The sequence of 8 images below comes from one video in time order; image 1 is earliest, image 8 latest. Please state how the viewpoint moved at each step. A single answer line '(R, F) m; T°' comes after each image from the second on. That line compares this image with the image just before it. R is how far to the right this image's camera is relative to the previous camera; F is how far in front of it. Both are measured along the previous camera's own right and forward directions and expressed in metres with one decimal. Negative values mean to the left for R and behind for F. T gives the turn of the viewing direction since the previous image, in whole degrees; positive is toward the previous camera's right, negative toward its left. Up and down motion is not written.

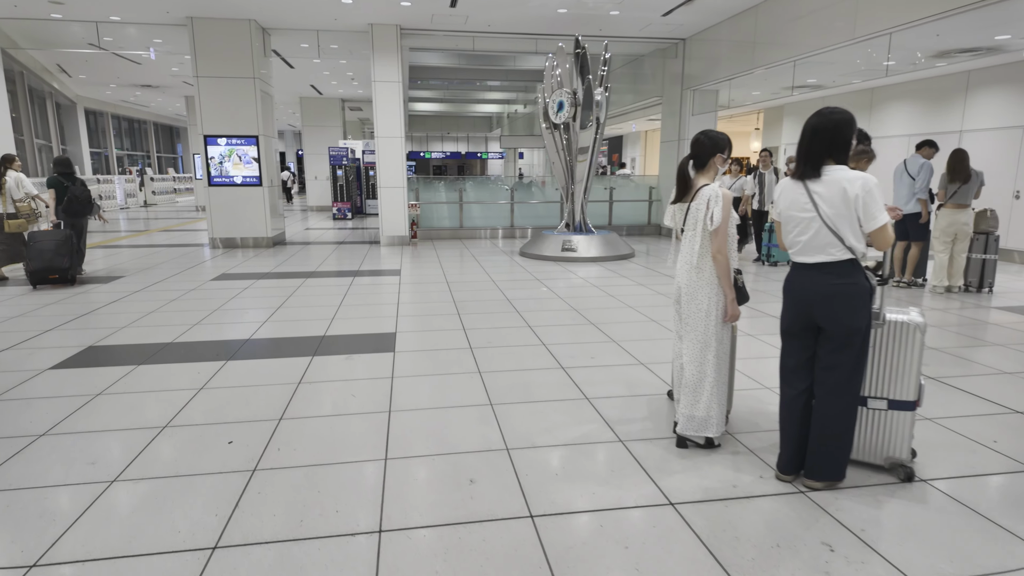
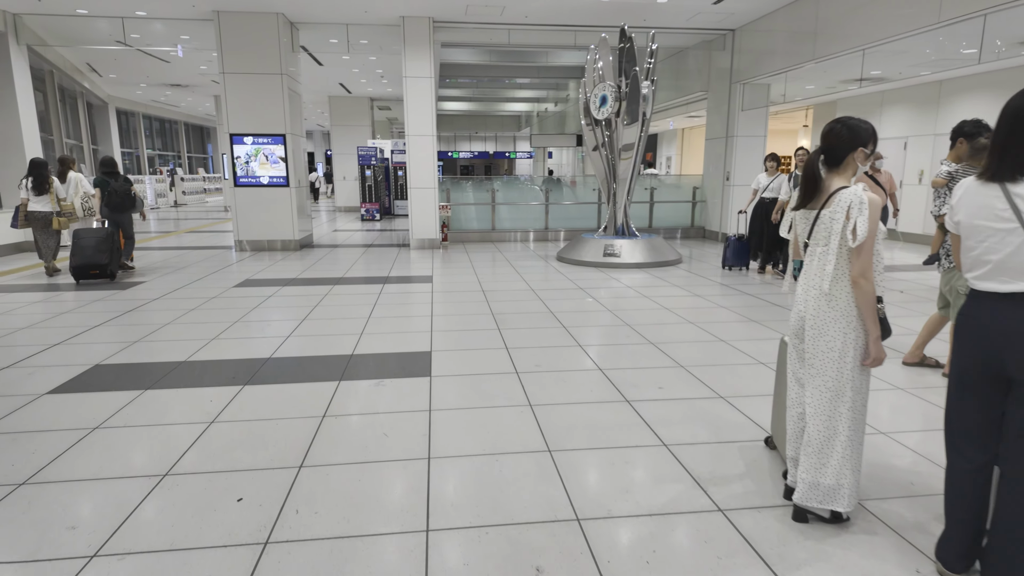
(-0.2, +0.5) m; -2°
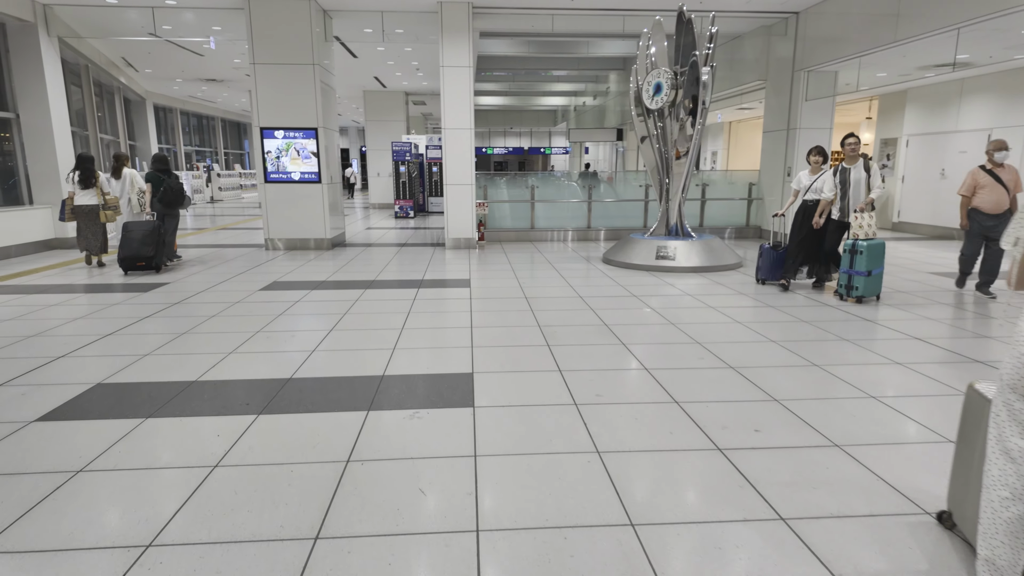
(-0.1, +0.5) m; -3°
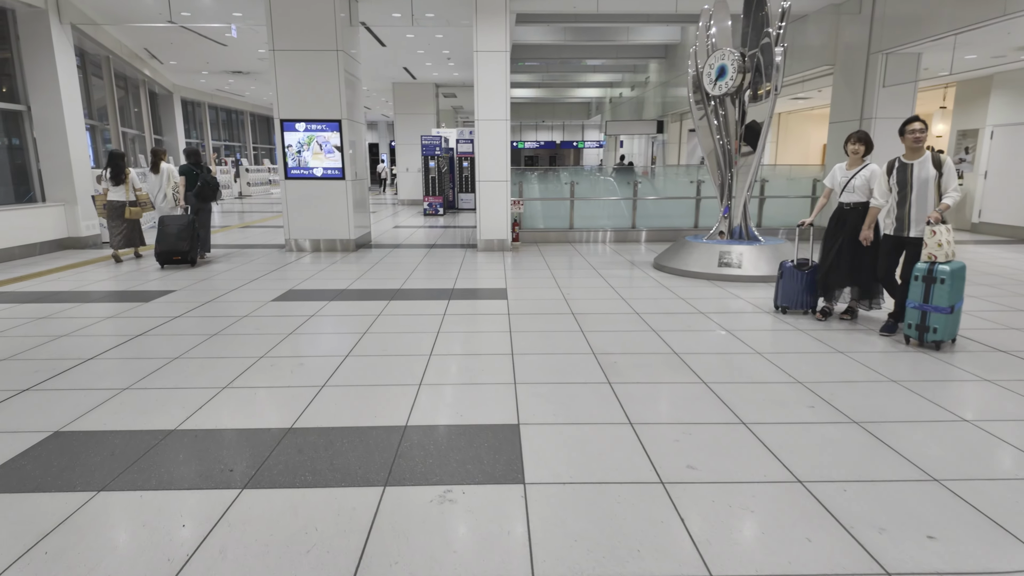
(-0.1, +0.7) m; -3°
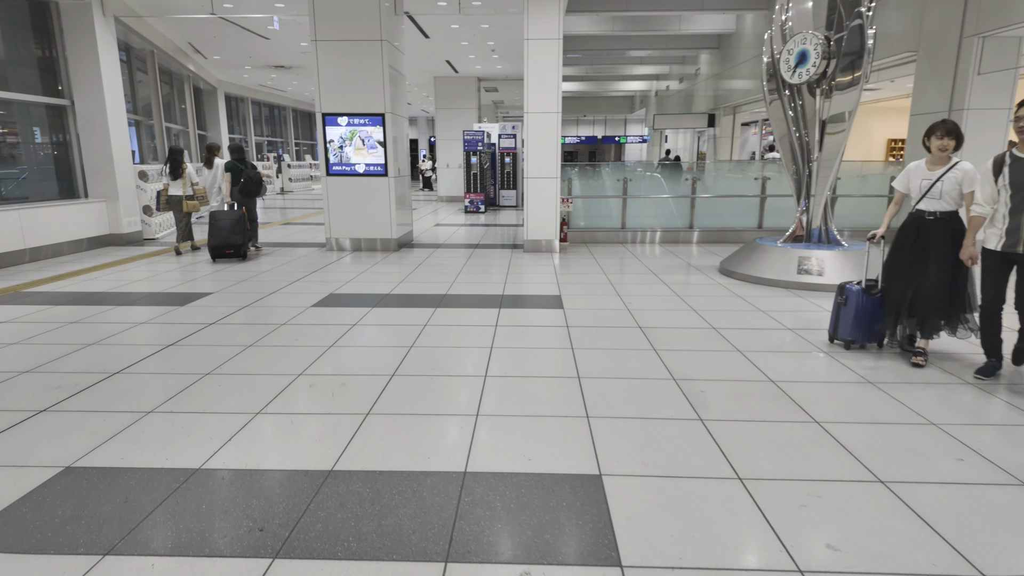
(-0.2, +0.4) m; -3°
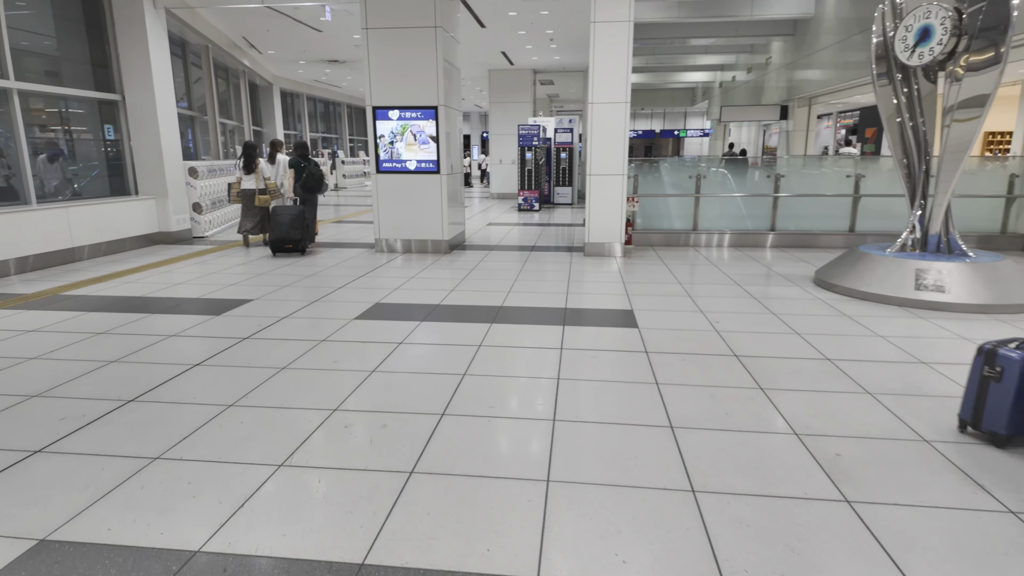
(-0.1, +0.6) m; -5°
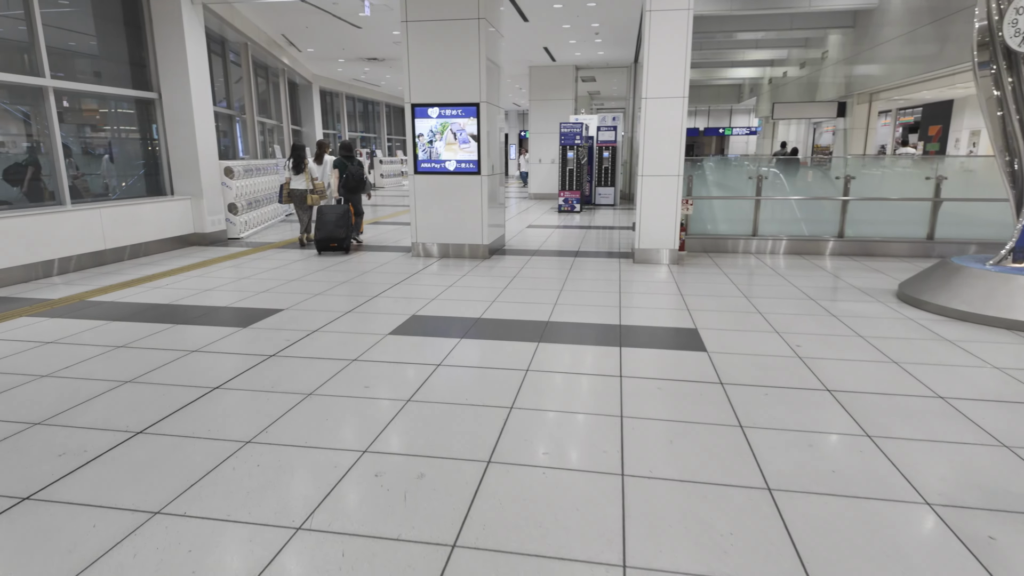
(-0.1, +0.4) m; -3°
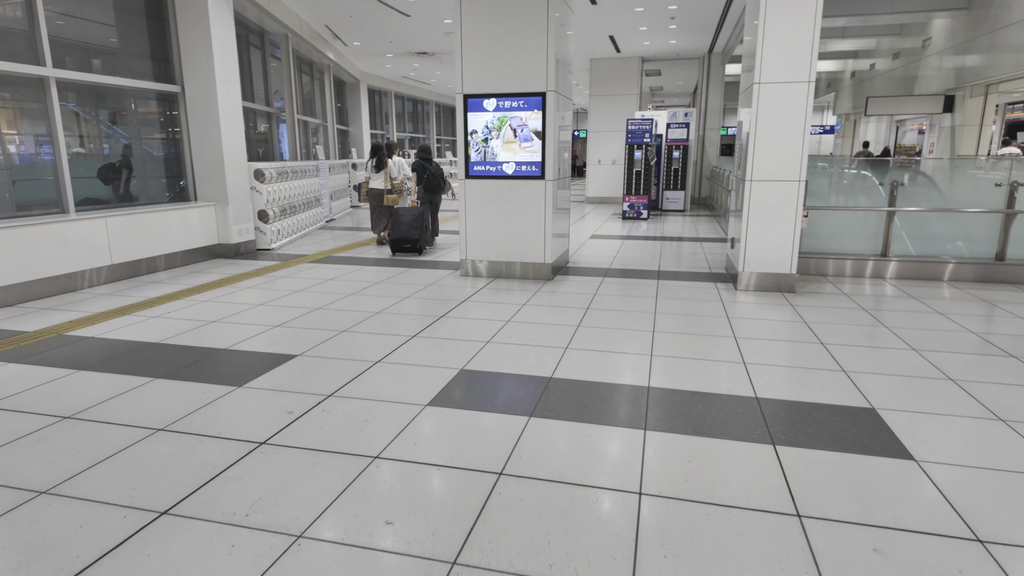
(-0.2, +1.1) m; -4°
